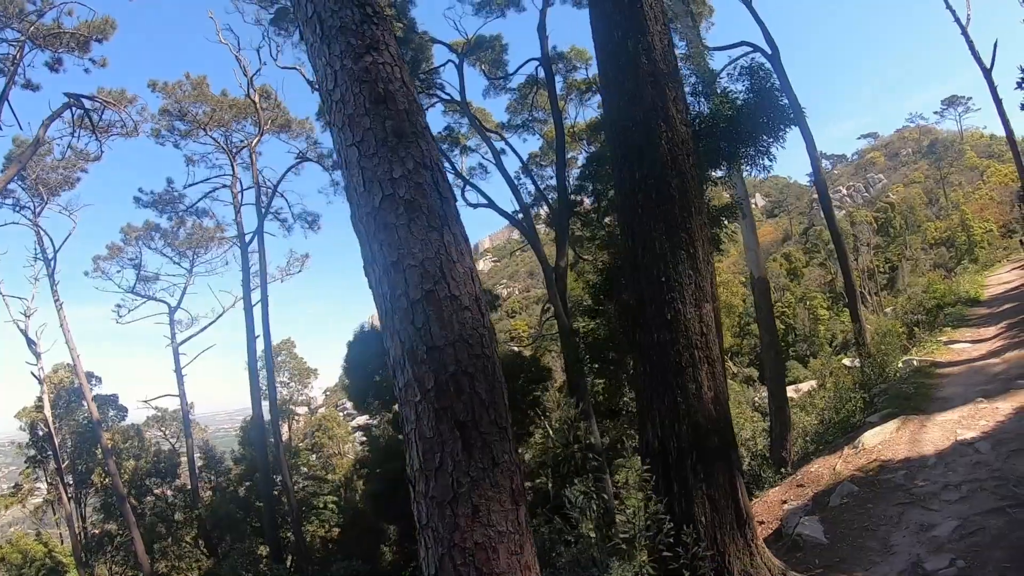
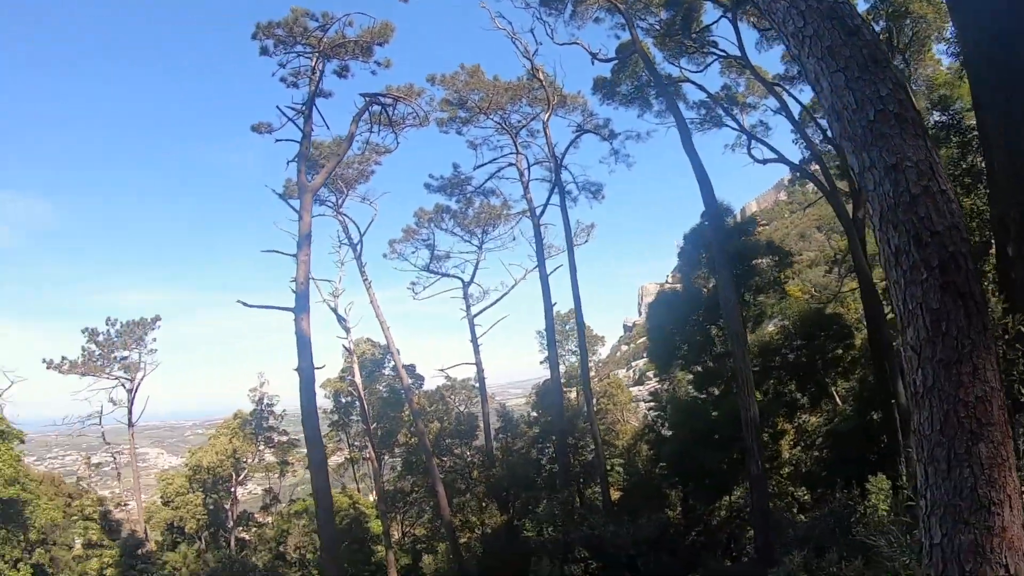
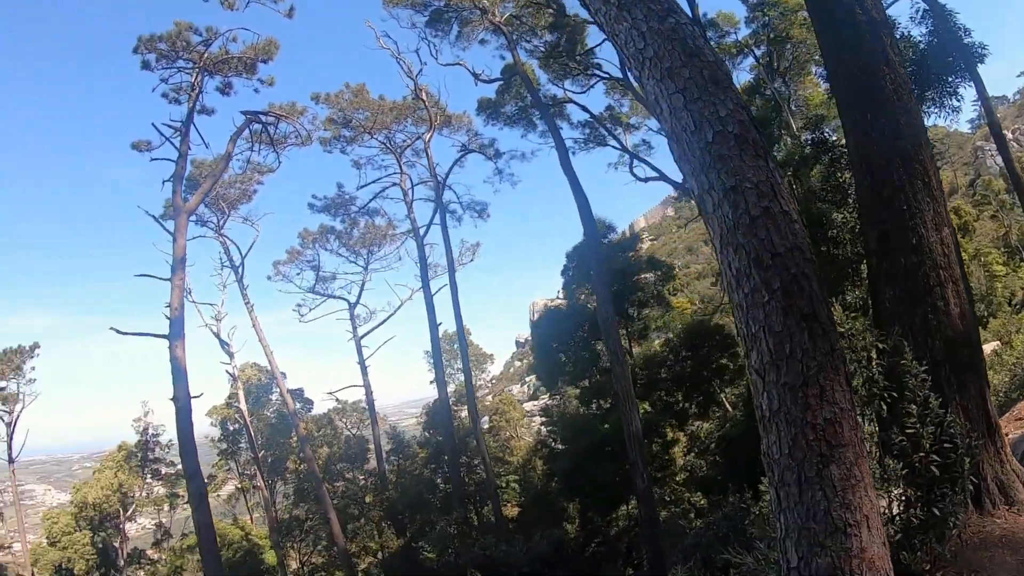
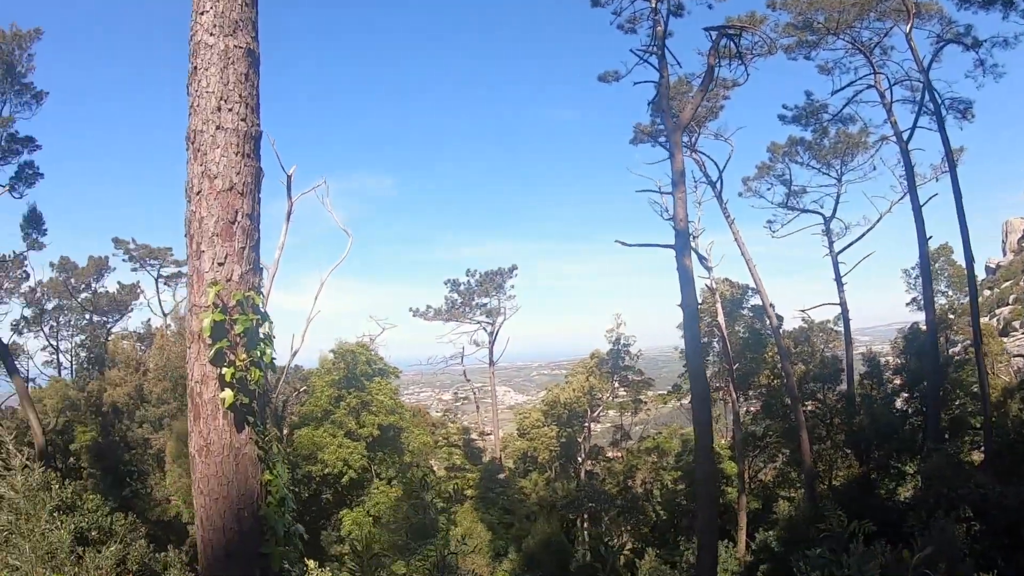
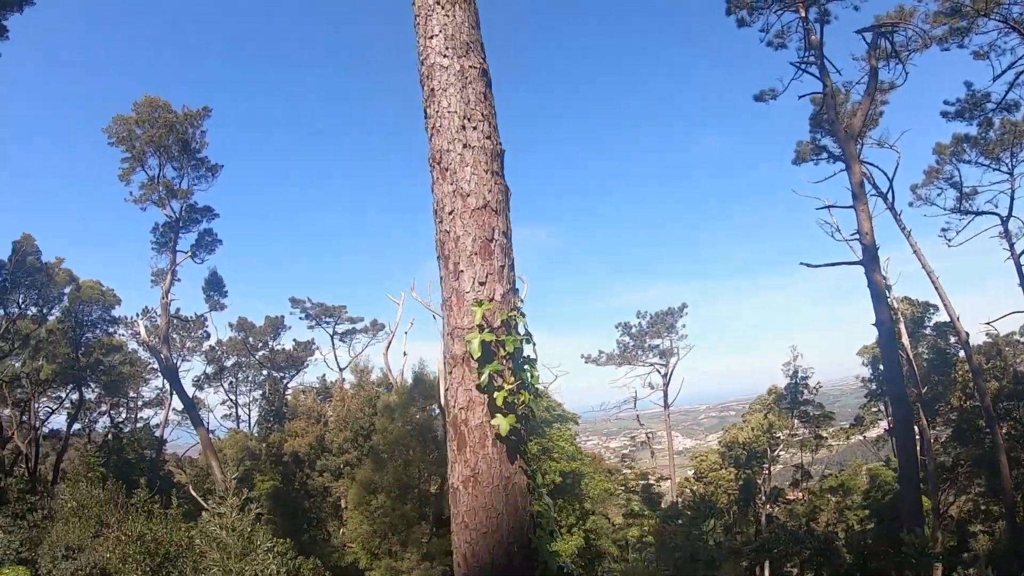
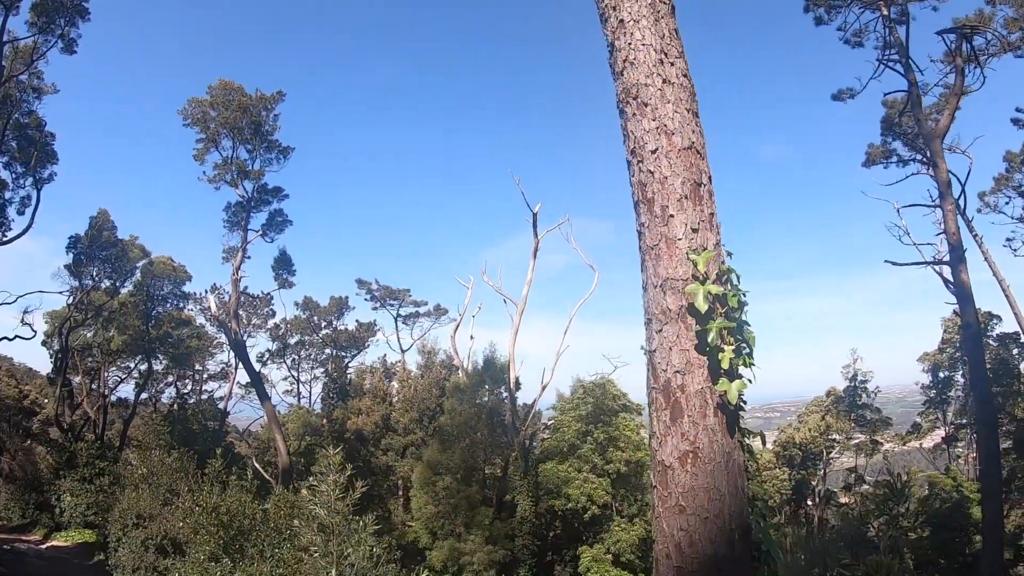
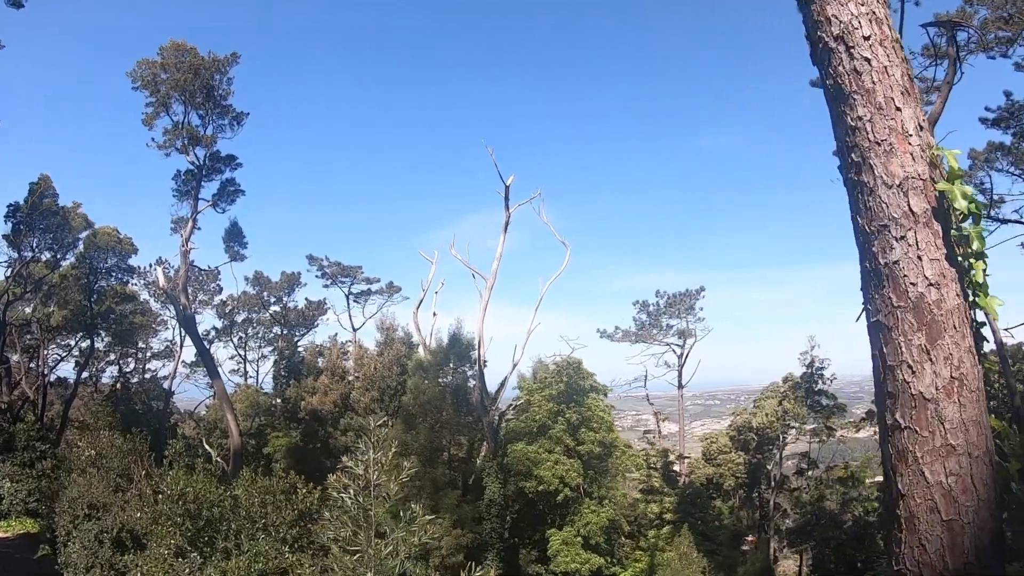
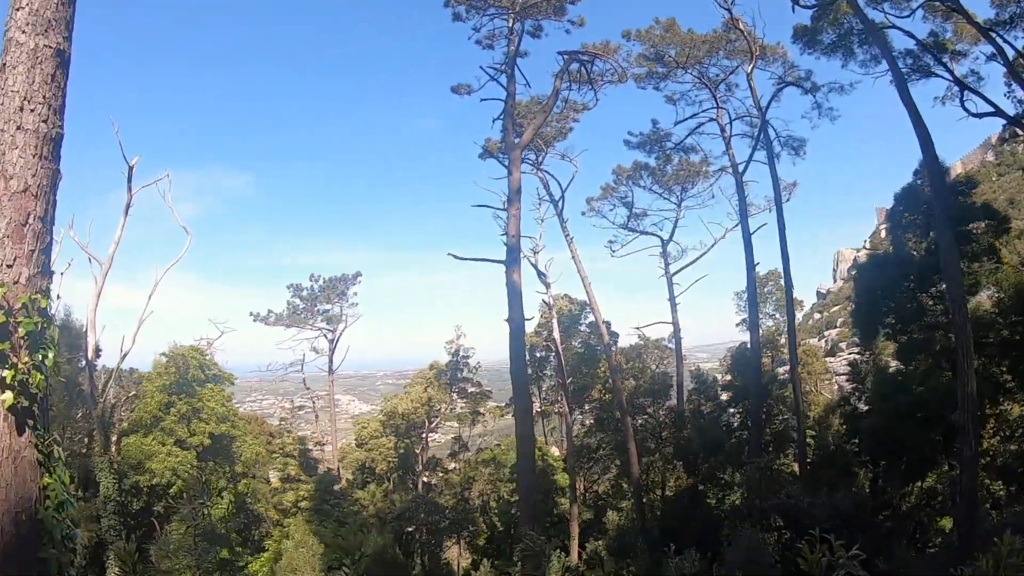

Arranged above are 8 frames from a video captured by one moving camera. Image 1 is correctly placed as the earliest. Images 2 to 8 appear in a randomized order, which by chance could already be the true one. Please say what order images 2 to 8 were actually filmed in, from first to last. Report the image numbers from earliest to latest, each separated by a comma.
3, 2, 8, 4, 5, 6, 7
